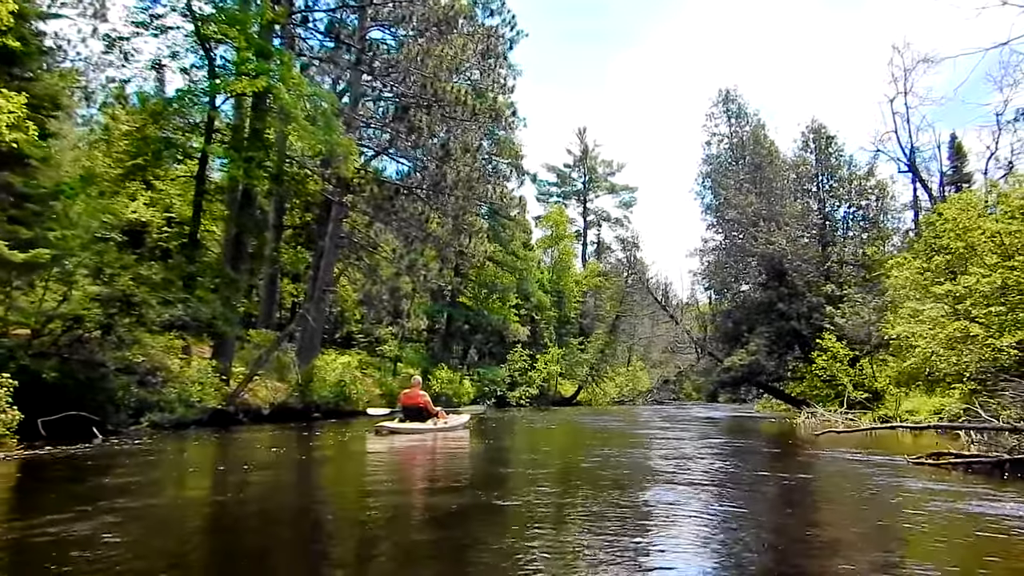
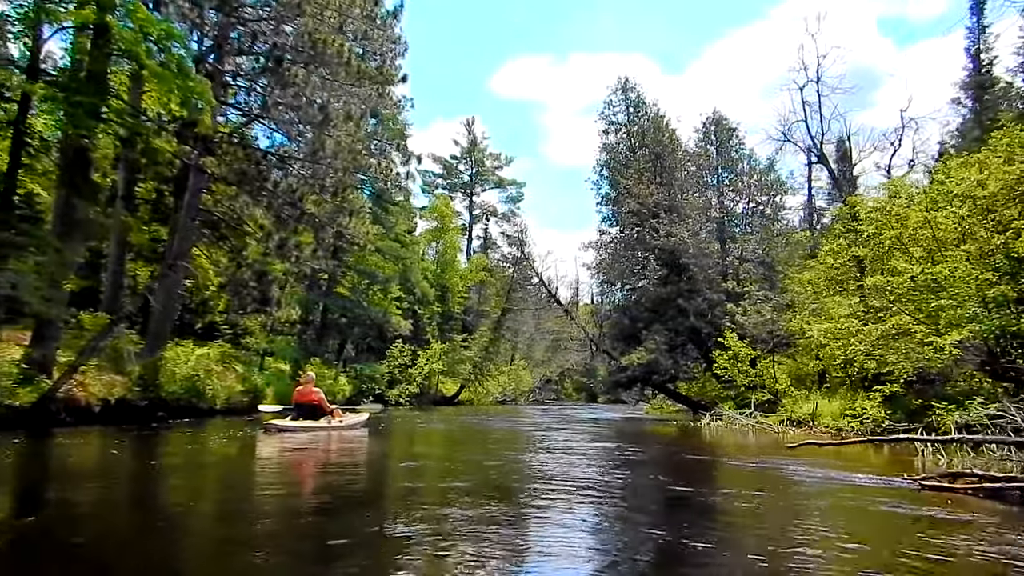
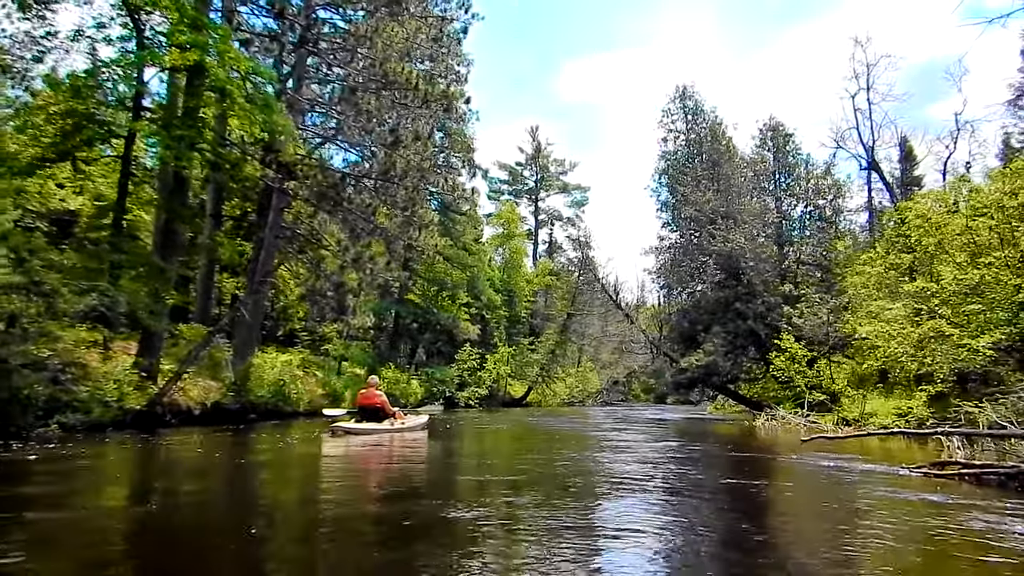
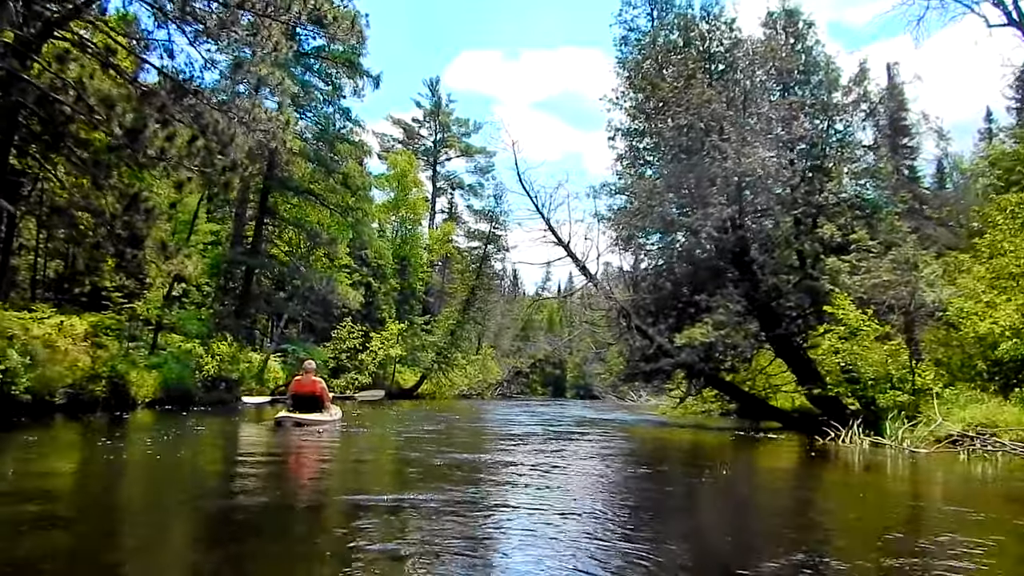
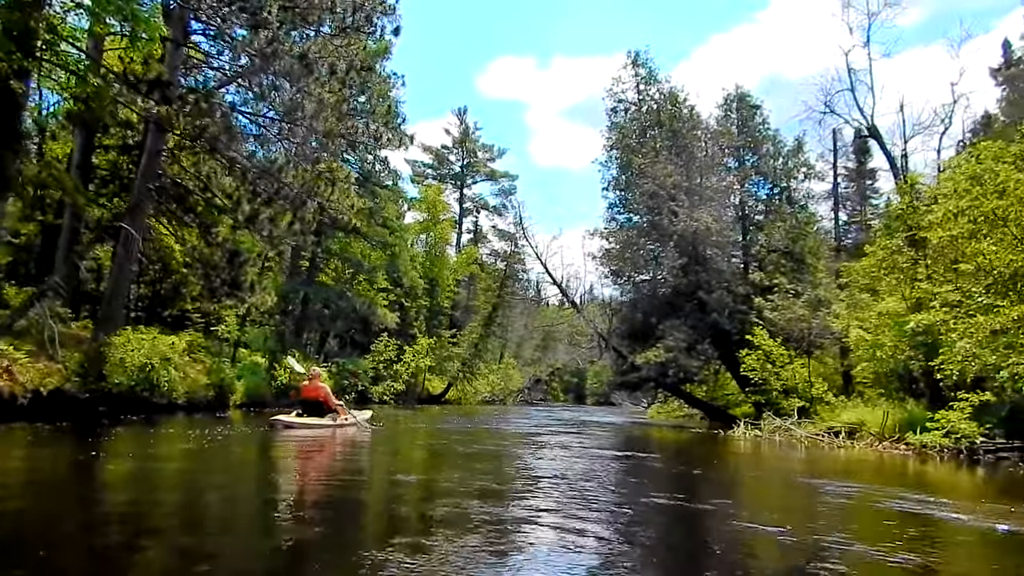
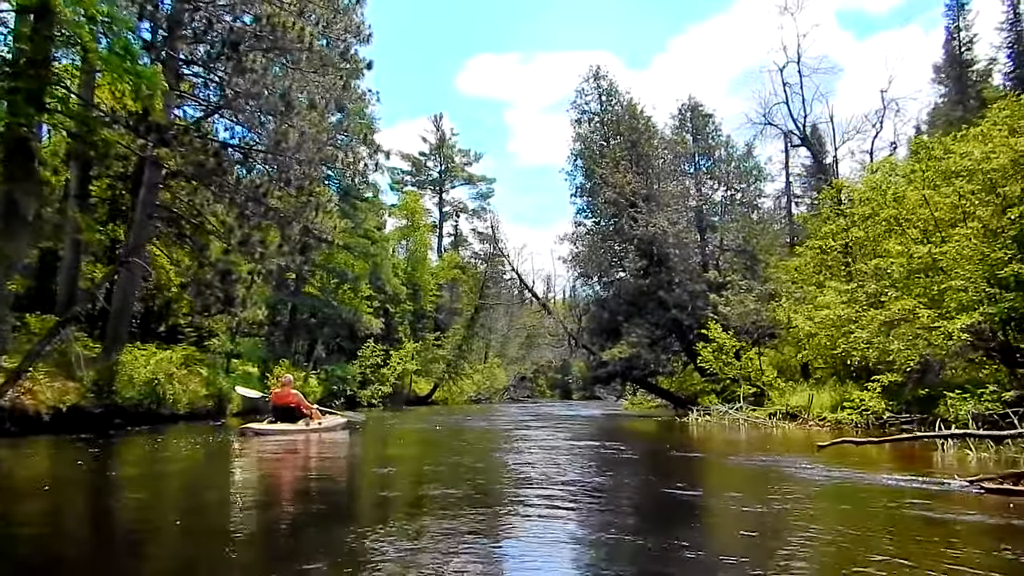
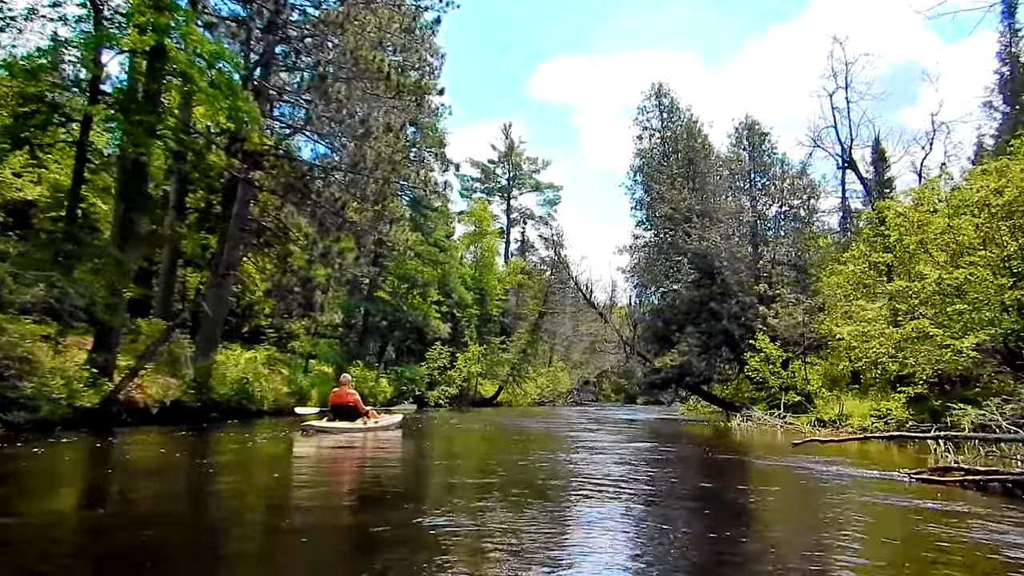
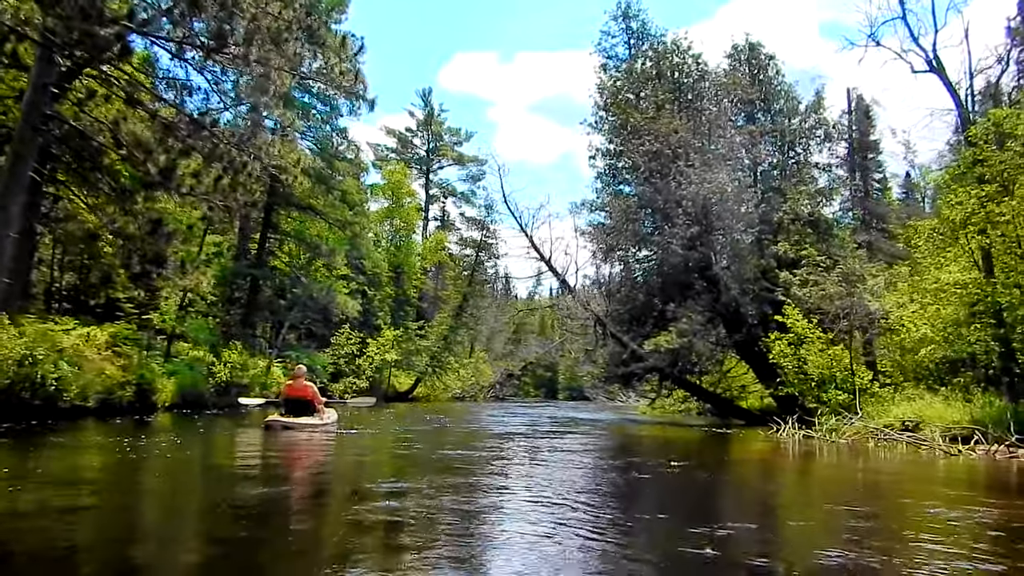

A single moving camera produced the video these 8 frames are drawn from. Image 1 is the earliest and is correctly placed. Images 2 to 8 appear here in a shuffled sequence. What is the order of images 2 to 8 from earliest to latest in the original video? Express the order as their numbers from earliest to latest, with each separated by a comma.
3, 7, 2, 6, 5, 8, 4
